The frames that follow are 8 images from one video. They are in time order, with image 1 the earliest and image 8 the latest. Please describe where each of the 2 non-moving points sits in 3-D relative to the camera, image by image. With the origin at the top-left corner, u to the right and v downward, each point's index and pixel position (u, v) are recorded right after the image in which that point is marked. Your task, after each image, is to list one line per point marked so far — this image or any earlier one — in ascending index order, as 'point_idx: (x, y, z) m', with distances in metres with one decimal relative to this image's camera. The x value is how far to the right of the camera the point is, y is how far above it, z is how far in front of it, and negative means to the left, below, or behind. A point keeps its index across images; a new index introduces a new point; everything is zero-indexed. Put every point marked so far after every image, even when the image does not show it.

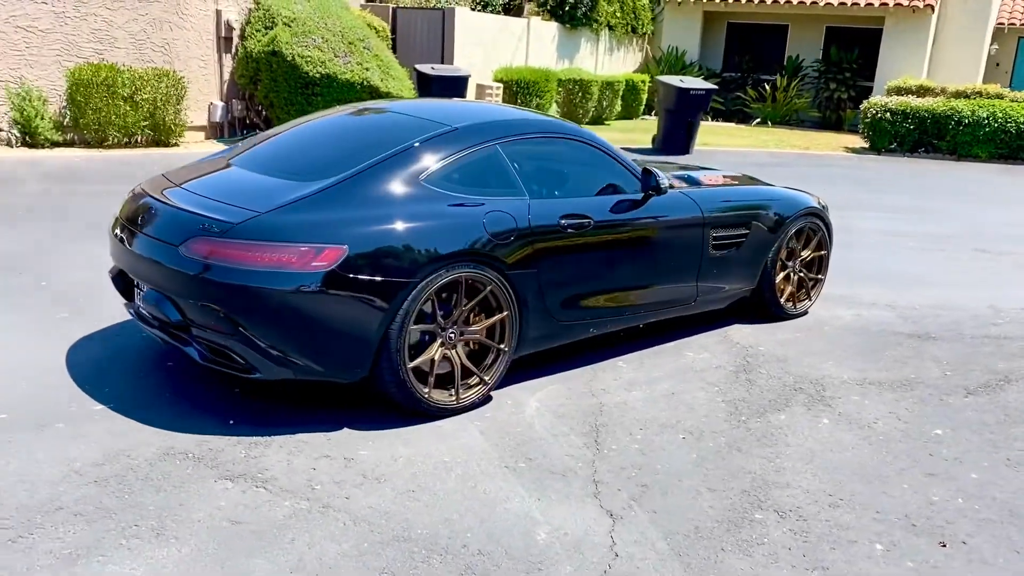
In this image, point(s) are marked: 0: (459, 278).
0: (-0.3, 0.0, +3.5) m
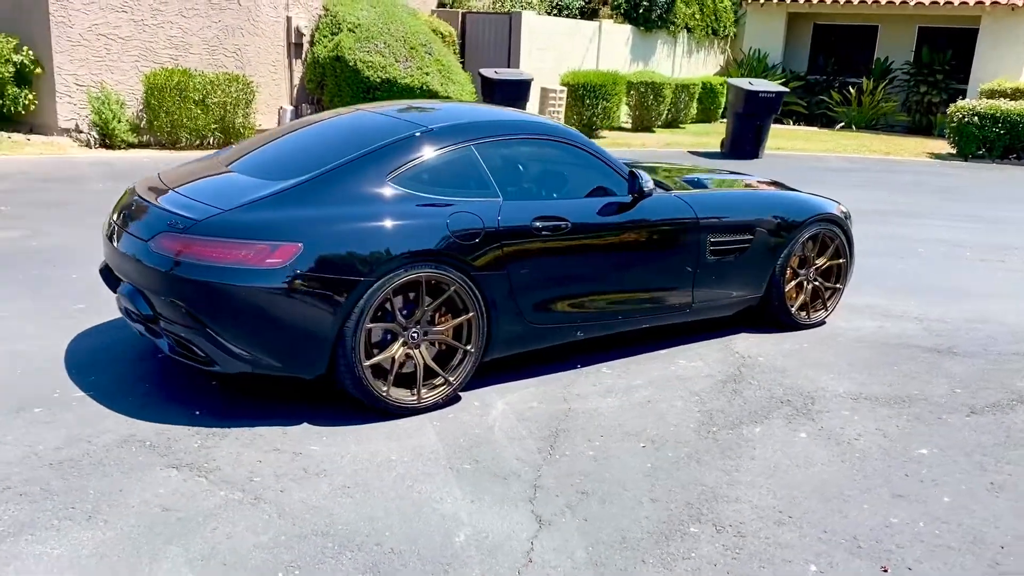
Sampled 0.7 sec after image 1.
0: (-0.5, 0.0, +3.5) m
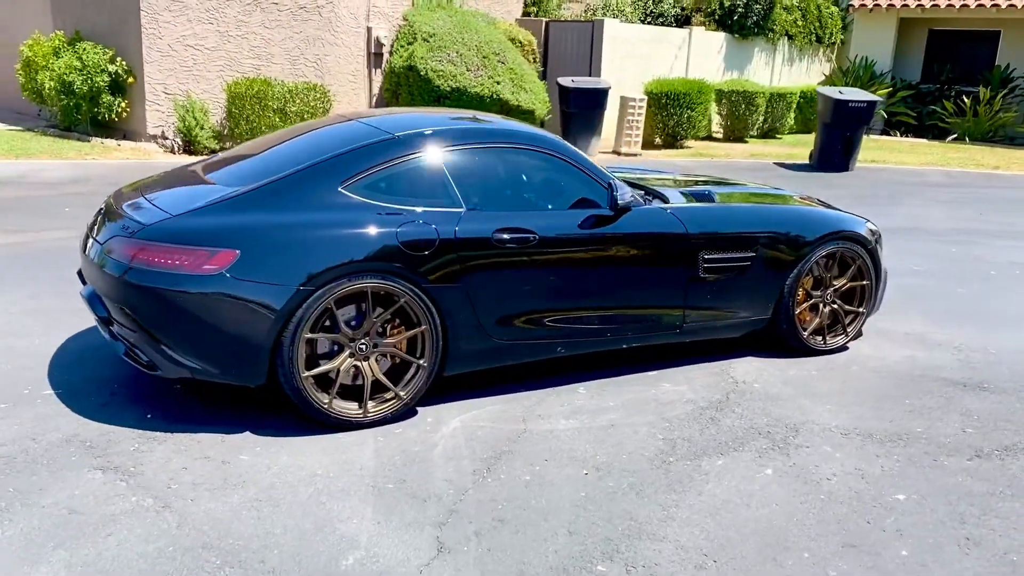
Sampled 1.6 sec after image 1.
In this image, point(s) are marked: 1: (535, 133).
0: (-0.7, 0.0, +3.5) m
1: (+0.2, +0.8, +4.0) m
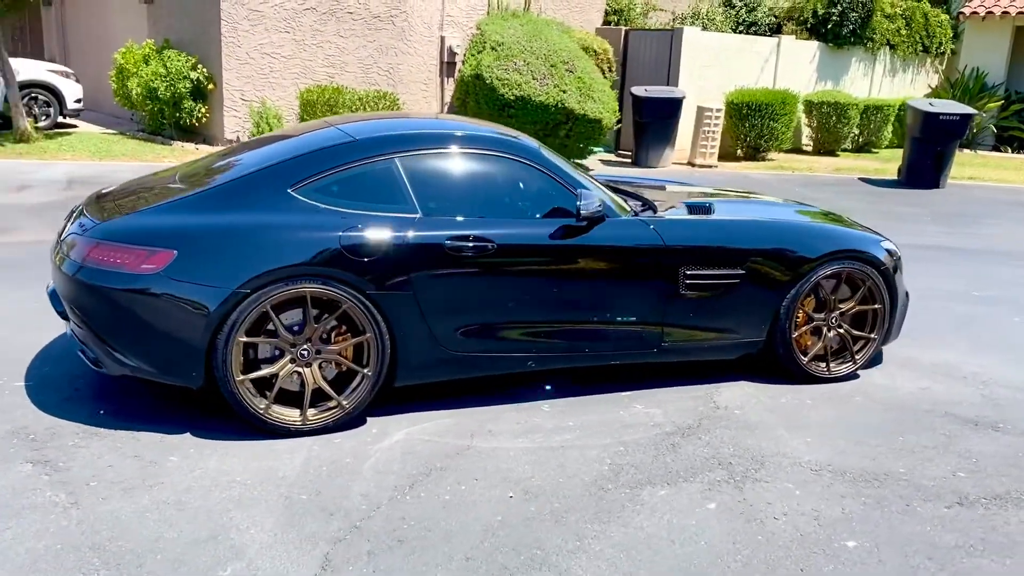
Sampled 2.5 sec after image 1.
0: (-0.9, 0.0, +3.4) m
1: (0.0, +0.7, +3.9) m
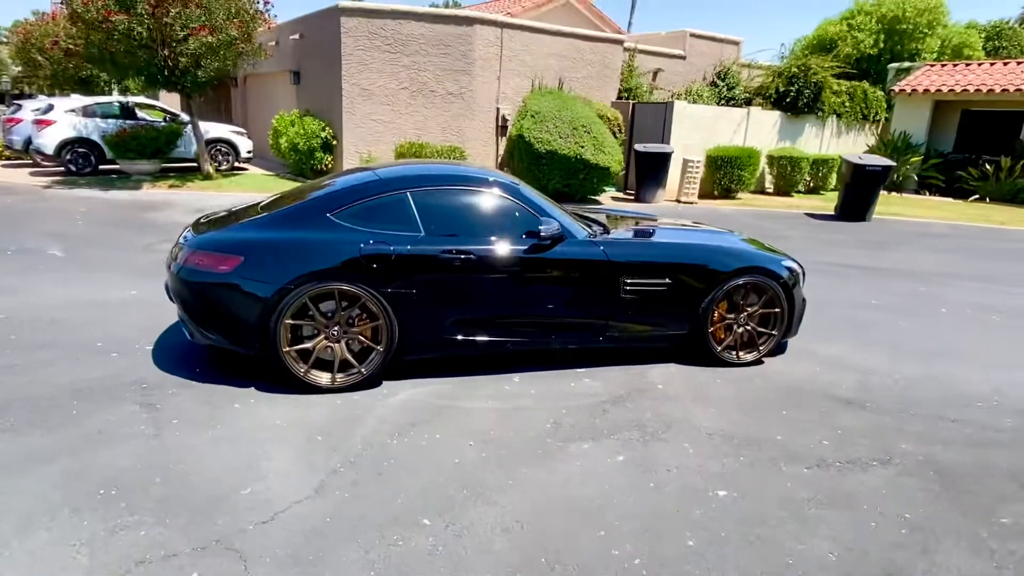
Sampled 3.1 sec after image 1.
0: (-1.1, 0.0, +4.6) m
1: (-0.1, +0.7, +5.1) m
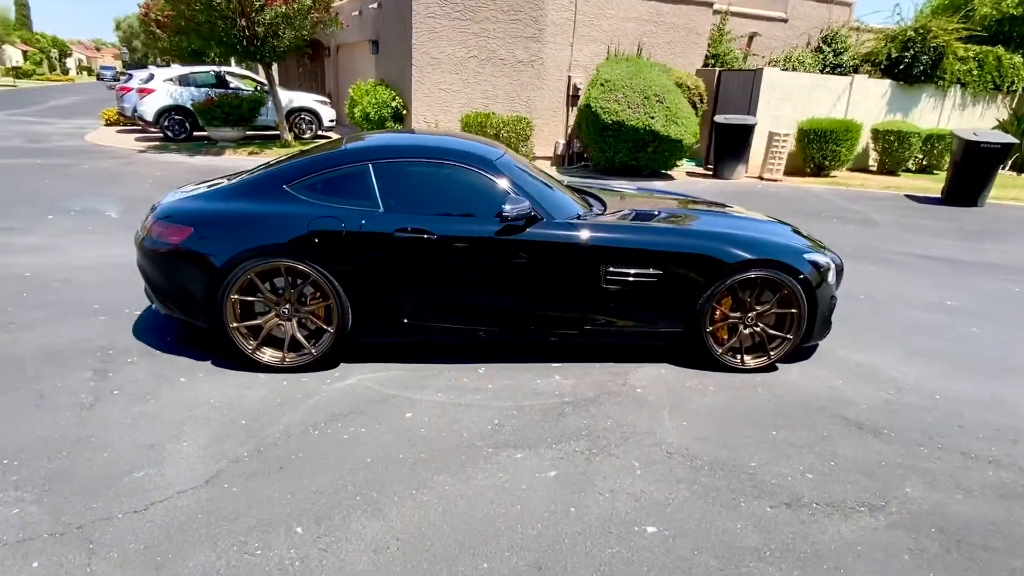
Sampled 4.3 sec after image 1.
0: (-1.3, +0.1, +4.3) m
1: (-0.3, +0.8, +4.6) m
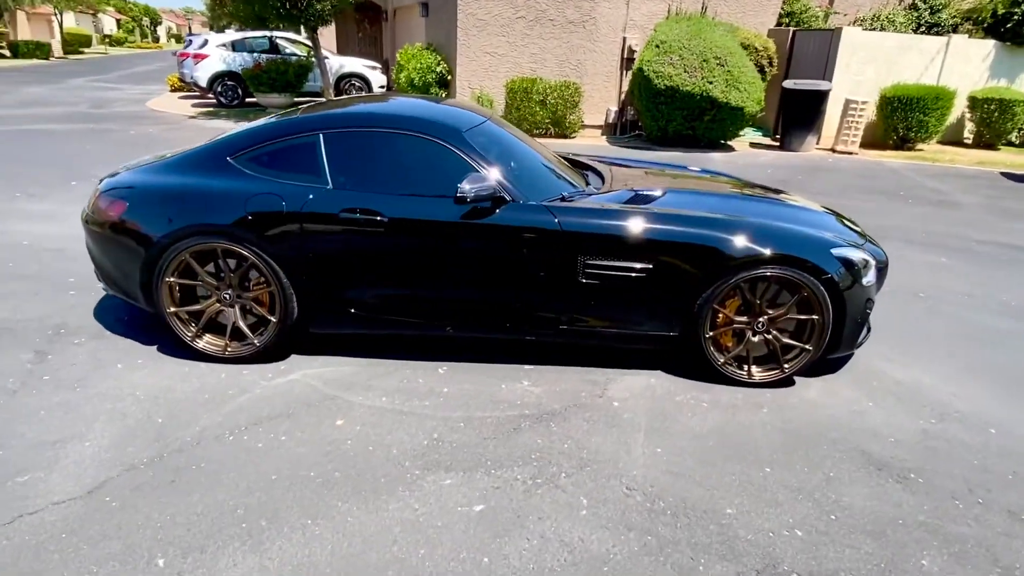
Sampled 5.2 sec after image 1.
0: (-1.5, +0.2, +3.8) m
1: (-0.4, +0.9, +4.0) m
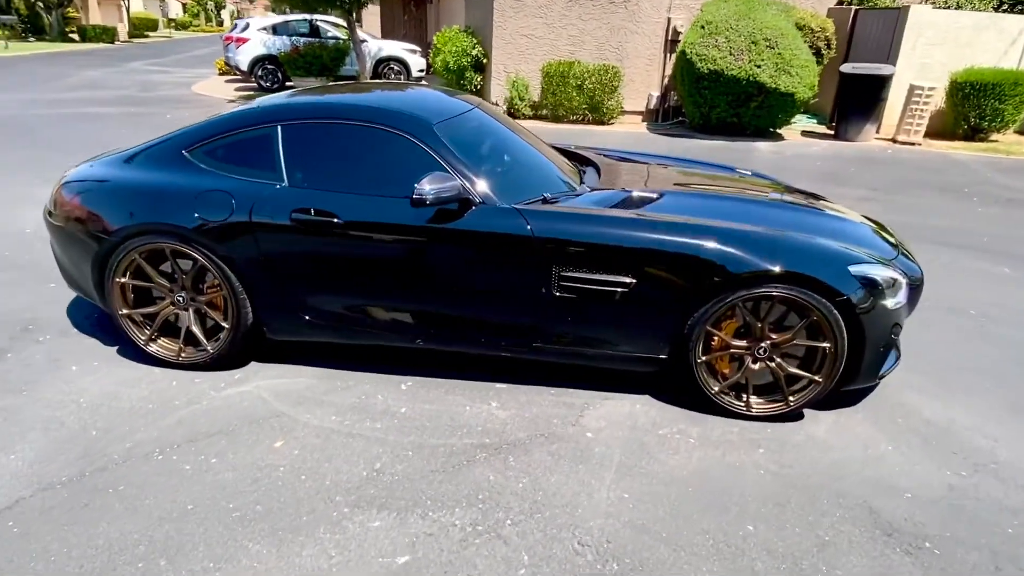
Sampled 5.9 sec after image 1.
0: (-1.6, +0.2, +3.5) m
1: (-0.5, +0.9, +3.6) m
